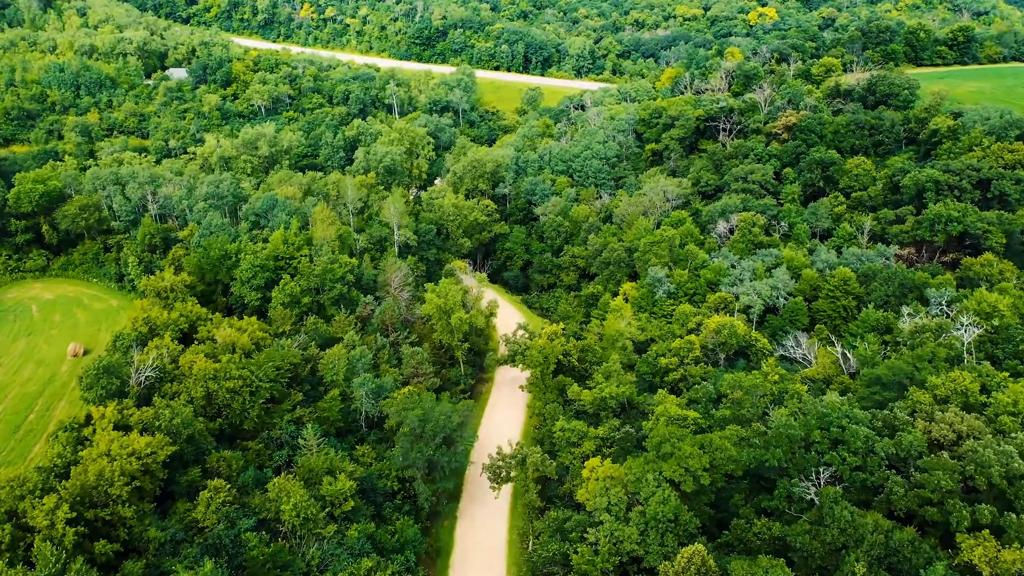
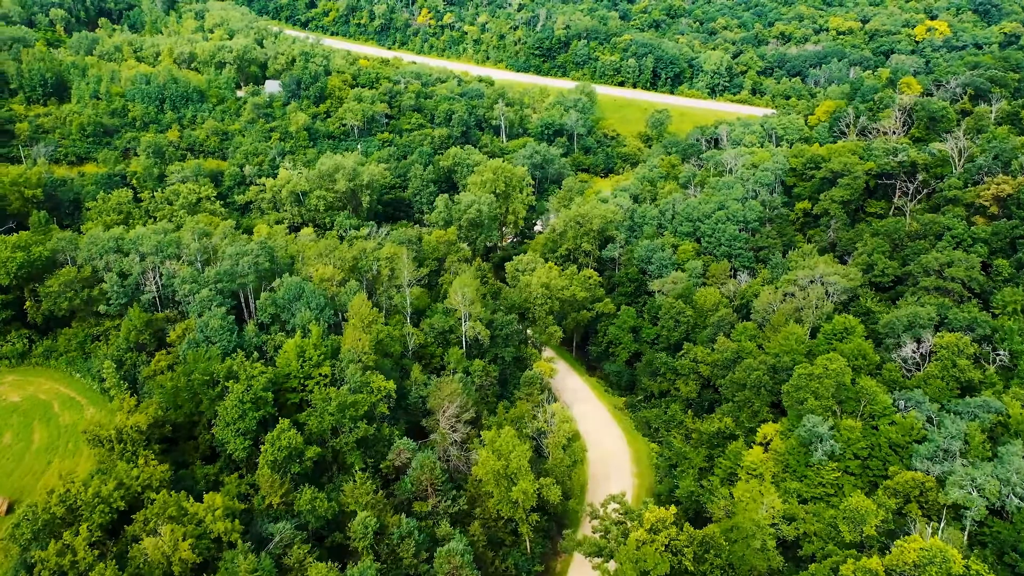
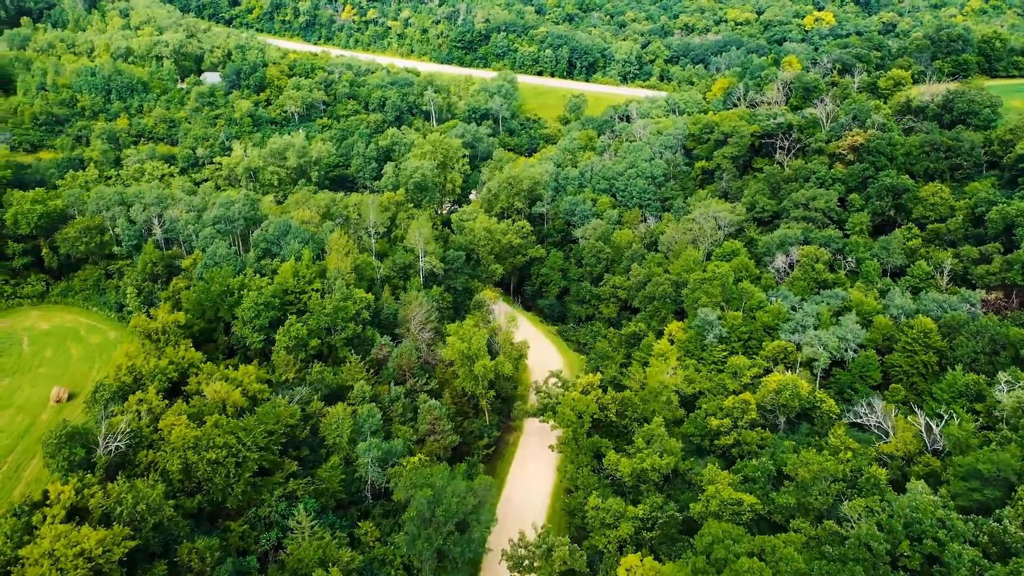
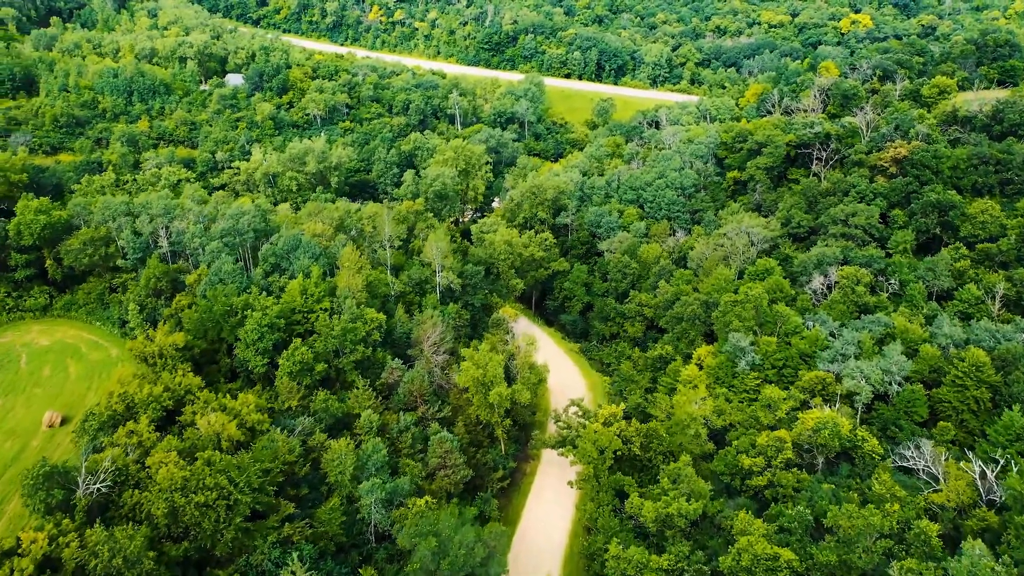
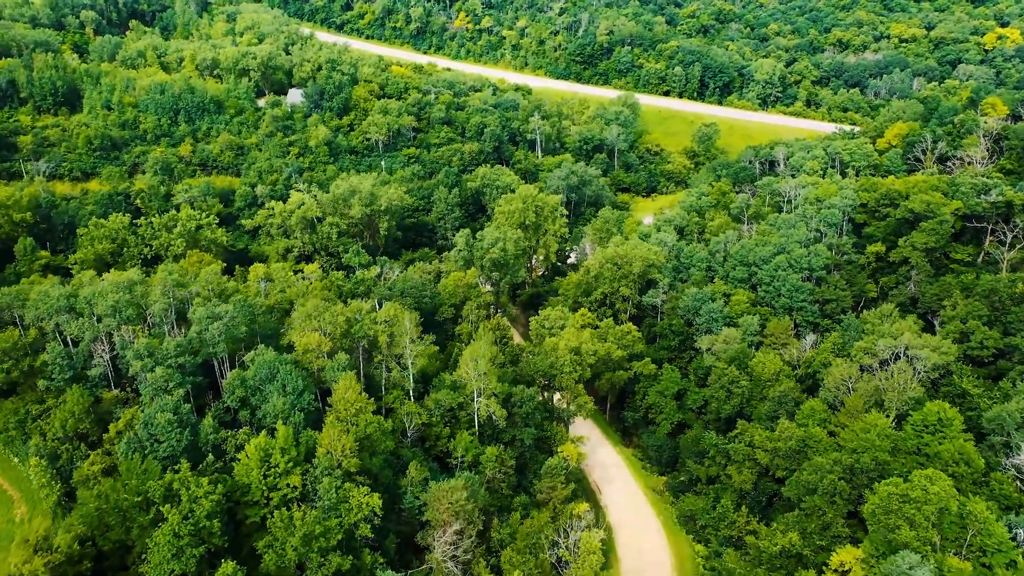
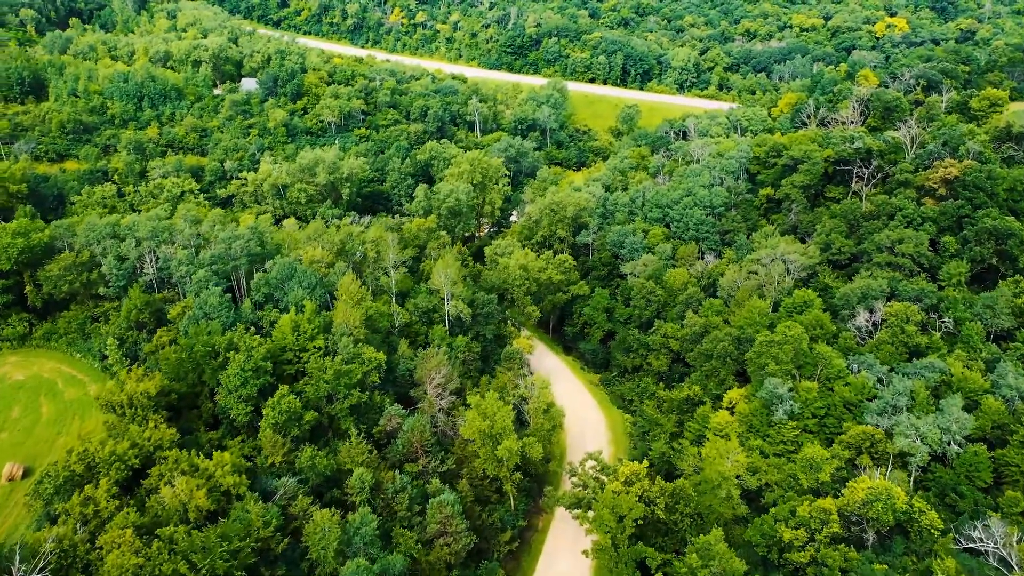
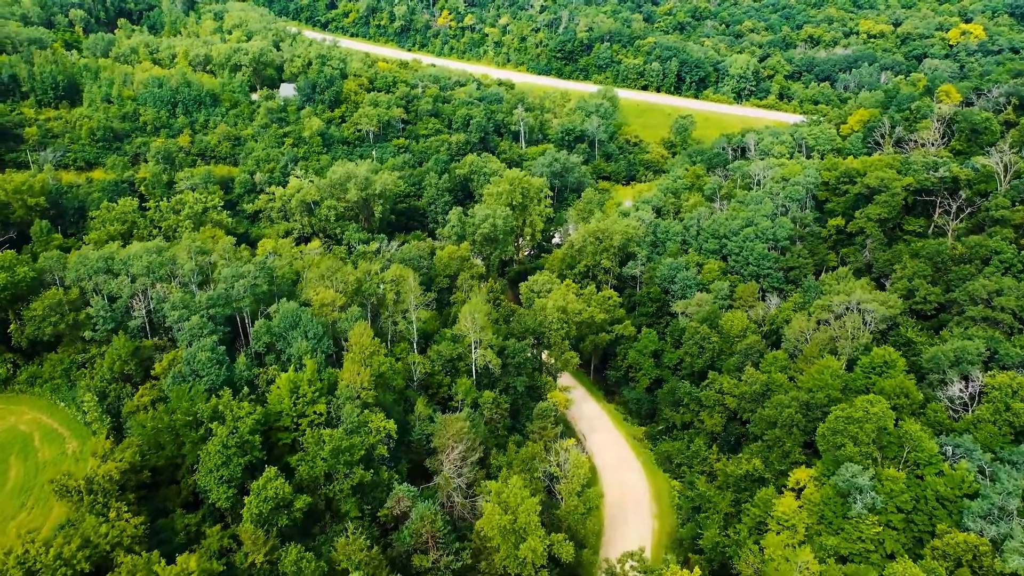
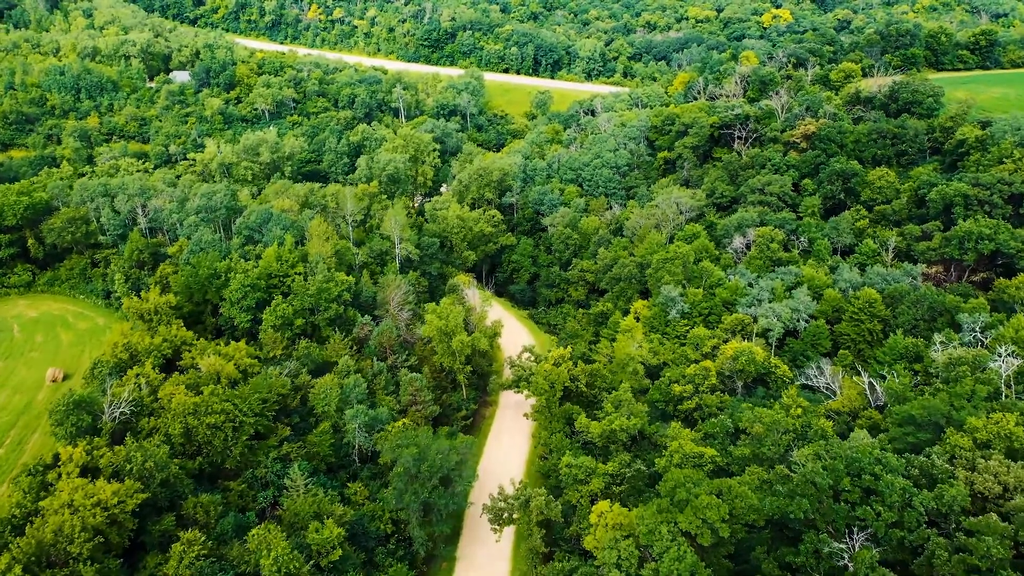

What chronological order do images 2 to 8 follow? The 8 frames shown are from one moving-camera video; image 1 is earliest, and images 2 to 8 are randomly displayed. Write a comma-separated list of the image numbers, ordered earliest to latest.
8, 3, 4, 6, 2, 7, 5
